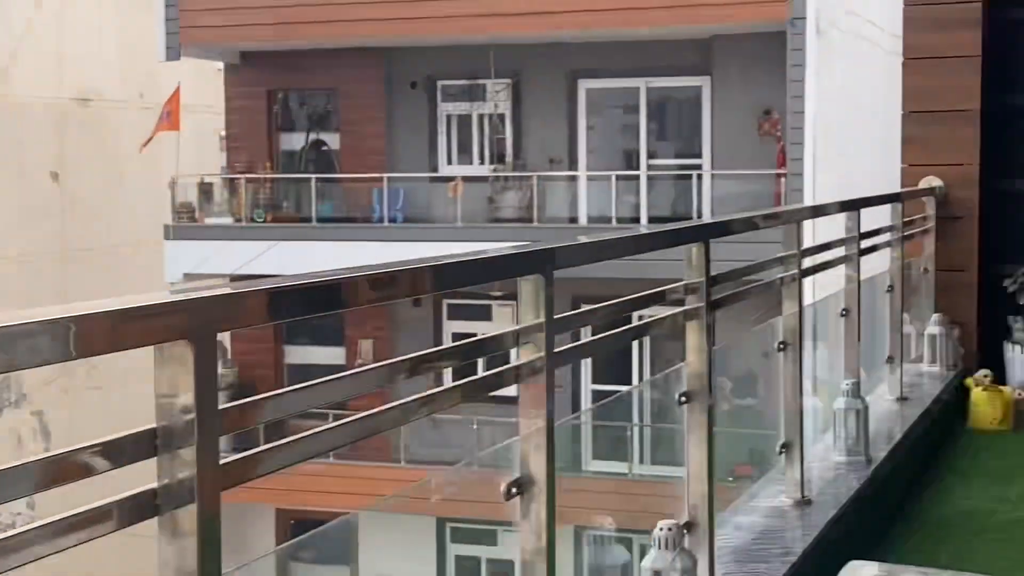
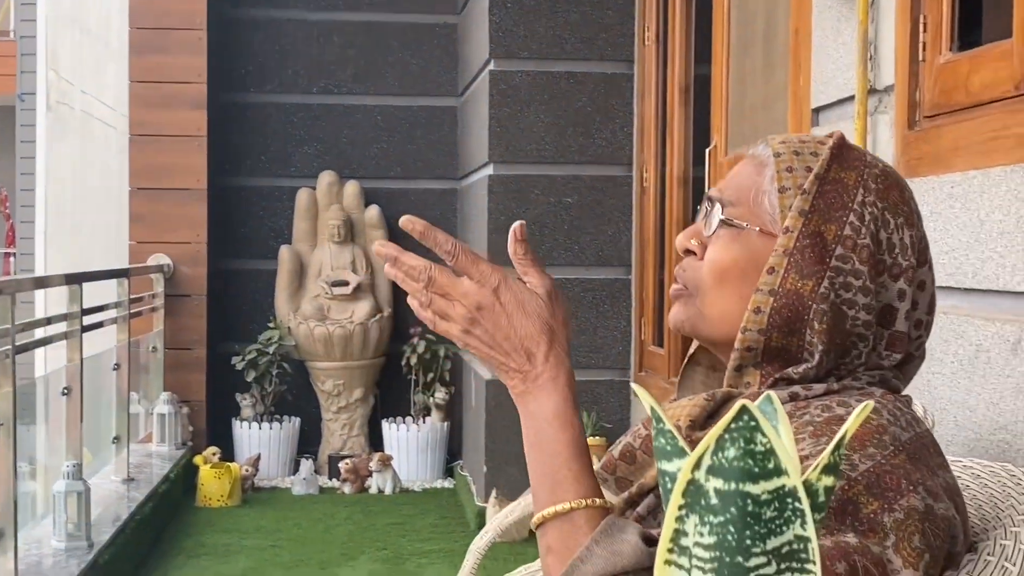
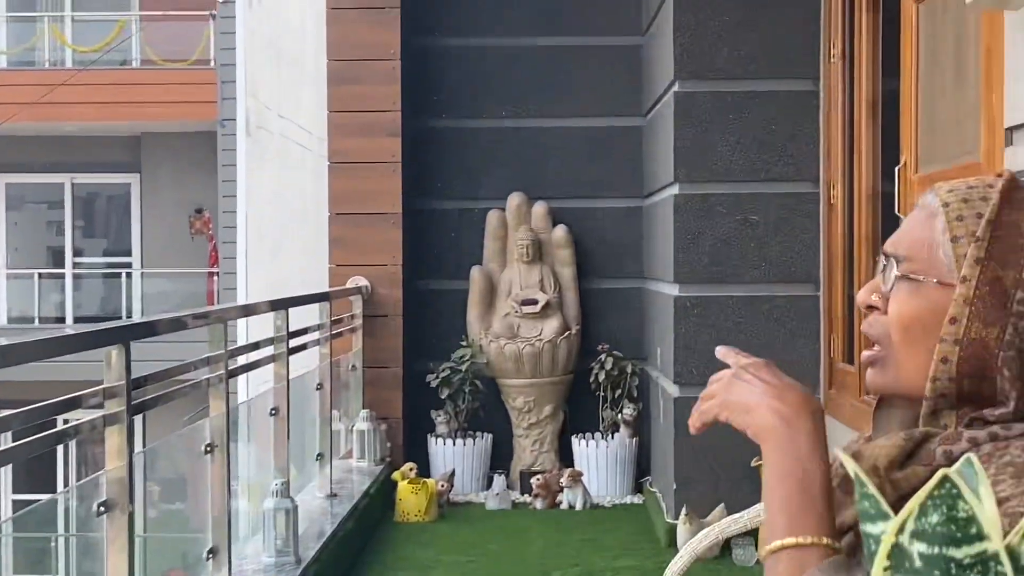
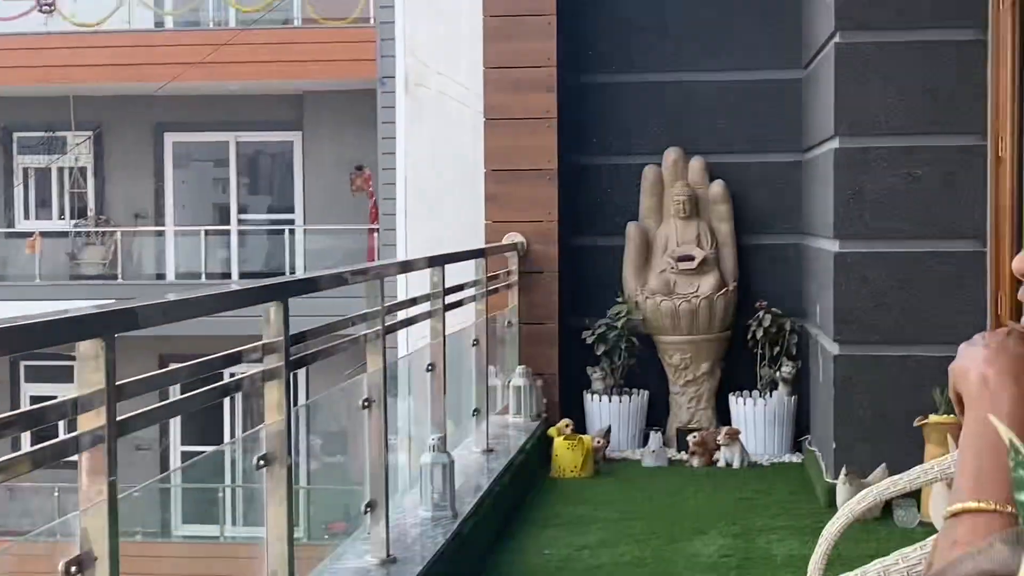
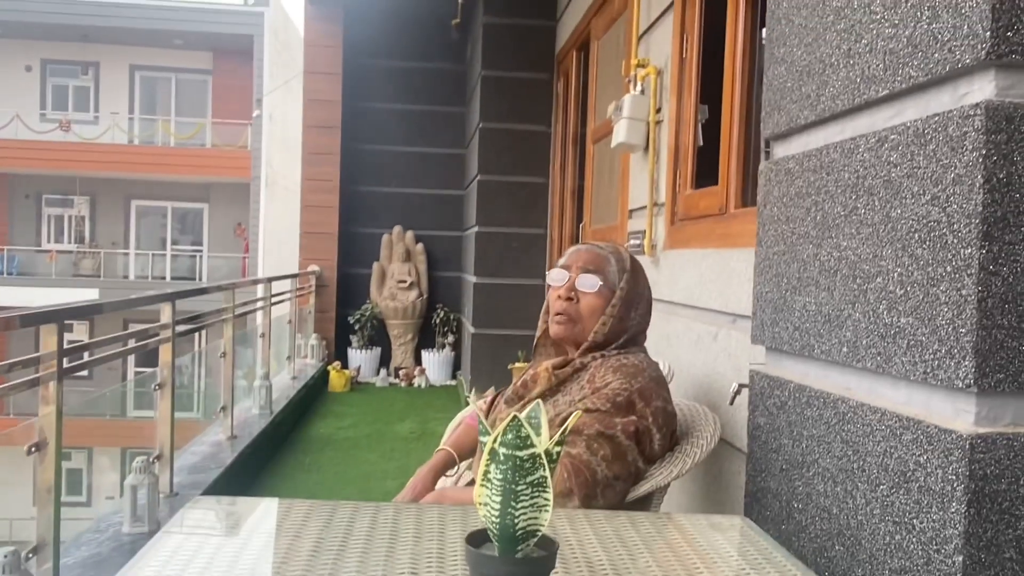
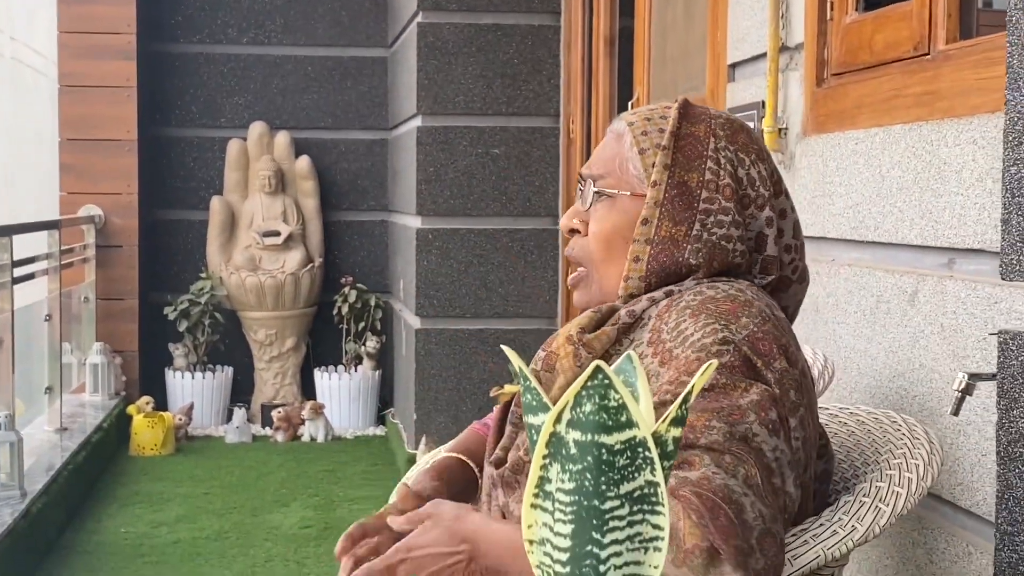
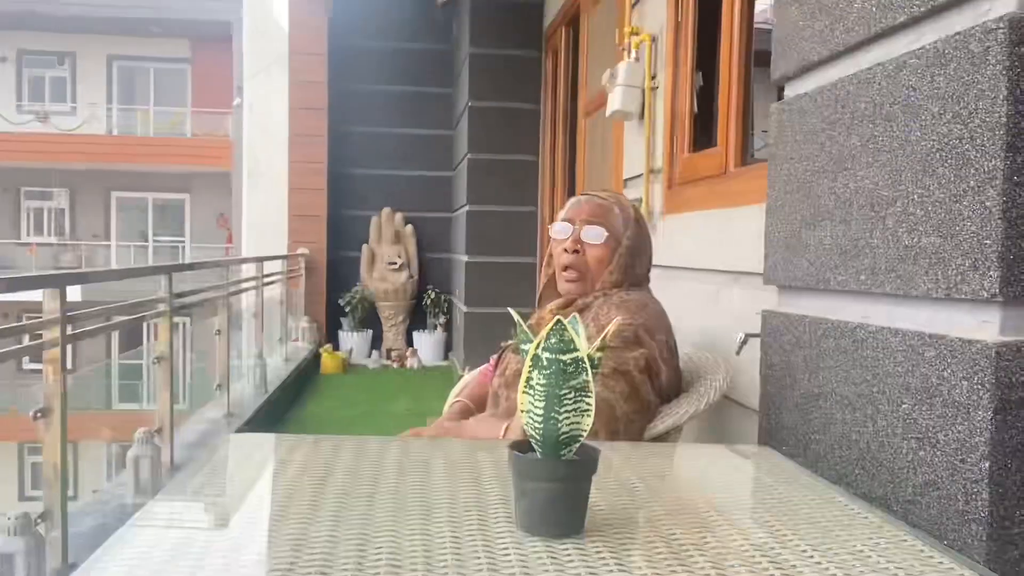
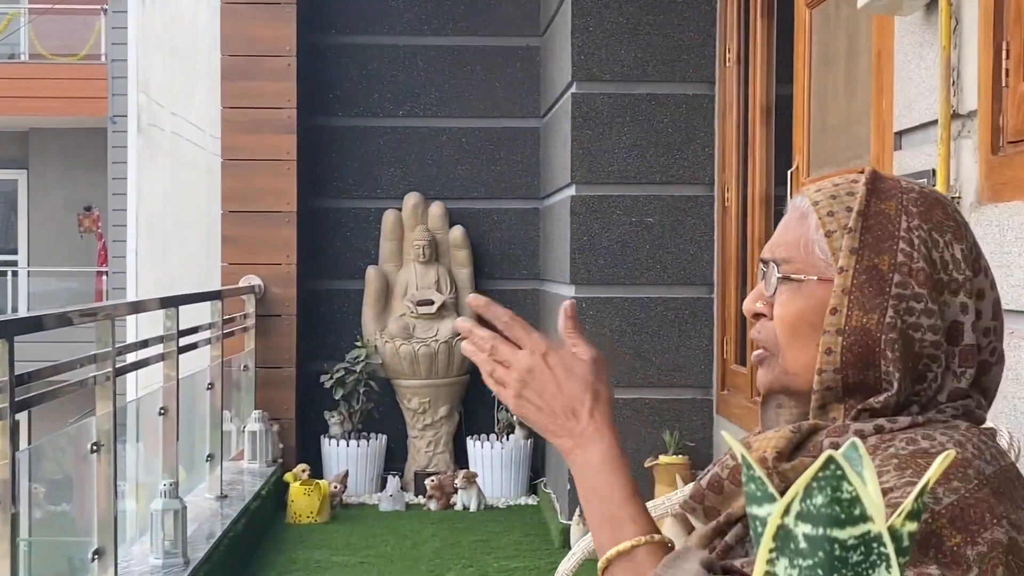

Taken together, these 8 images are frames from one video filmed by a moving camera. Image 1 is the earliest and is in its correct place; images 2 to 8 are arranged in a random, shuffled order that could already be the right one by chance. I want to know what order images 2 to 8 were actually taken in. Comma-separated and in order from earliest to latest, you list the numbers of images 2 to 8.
4, 3, 8, 2, 6, 7, 5
